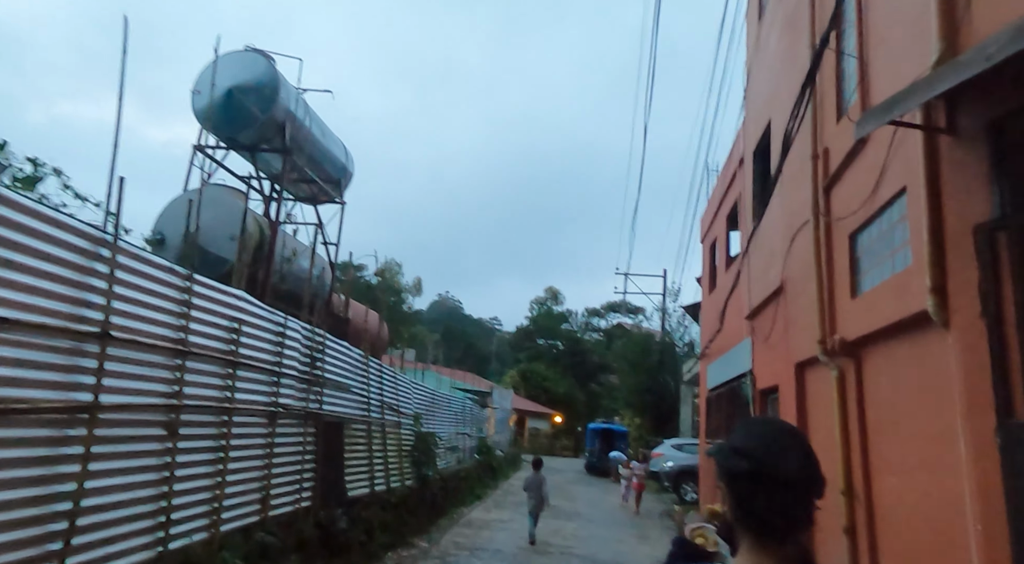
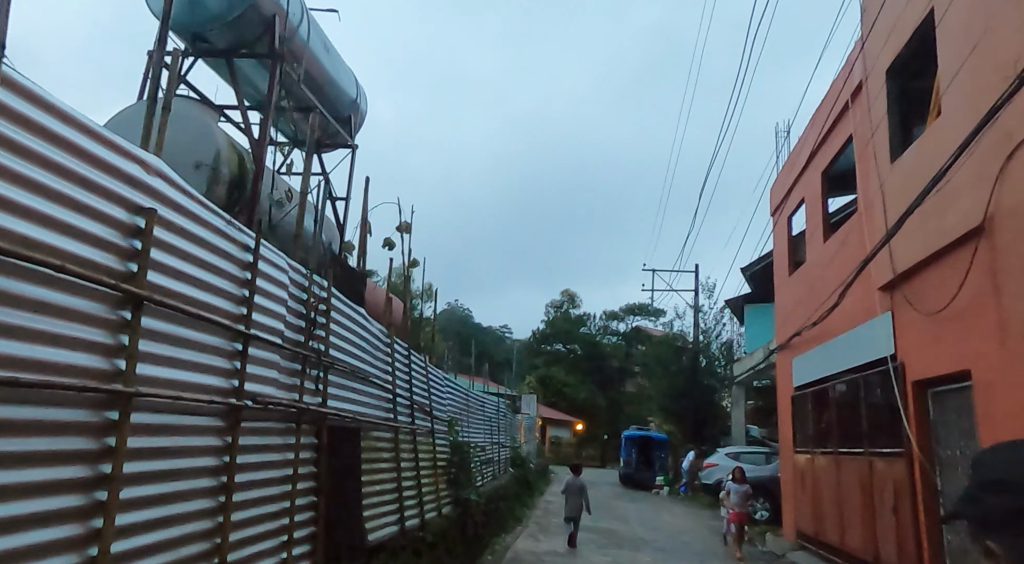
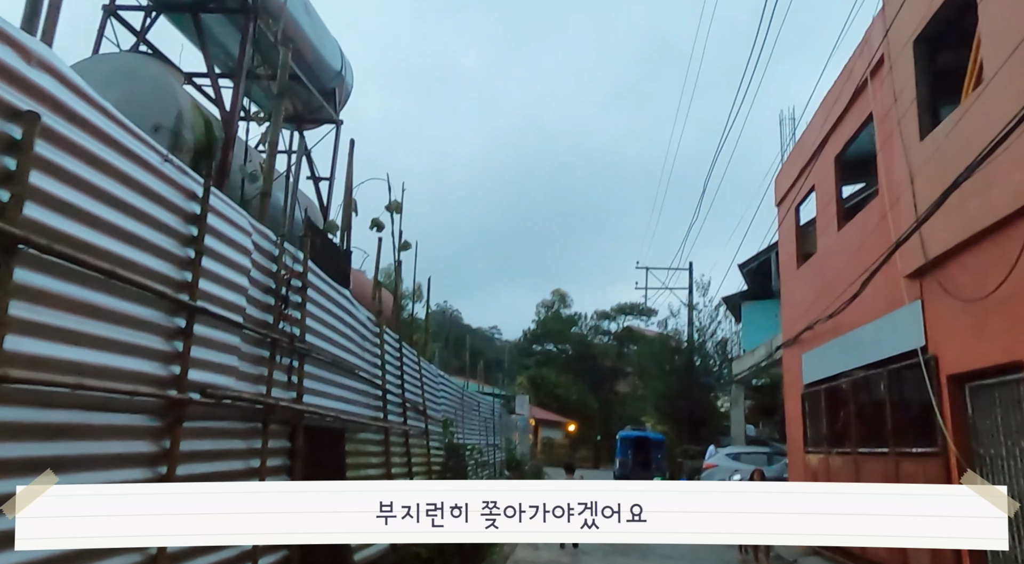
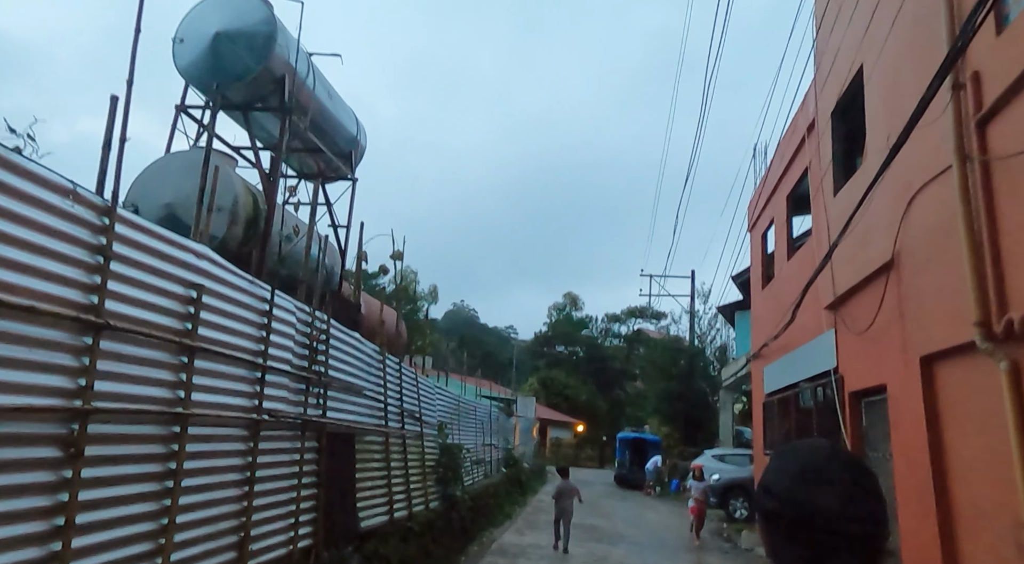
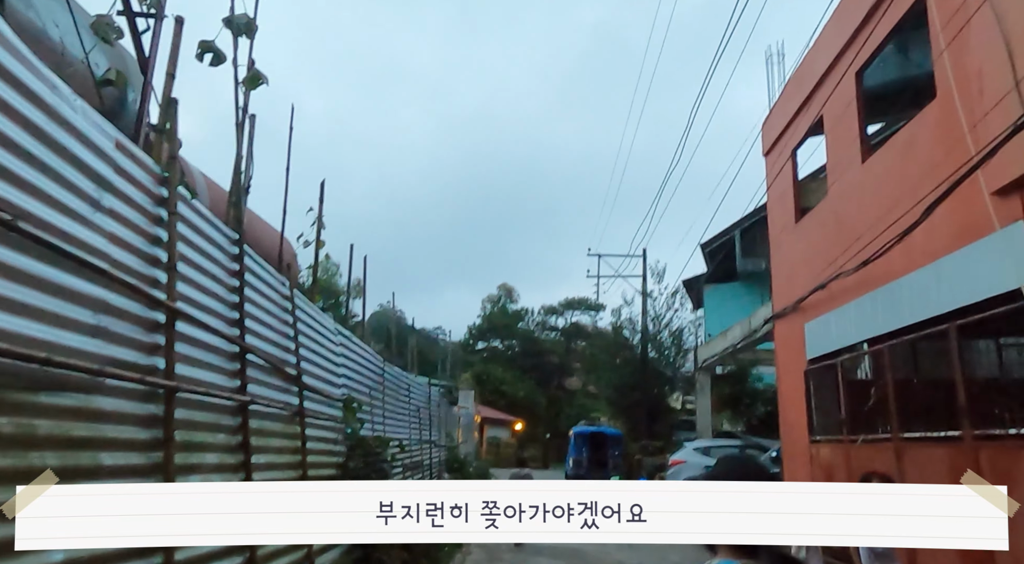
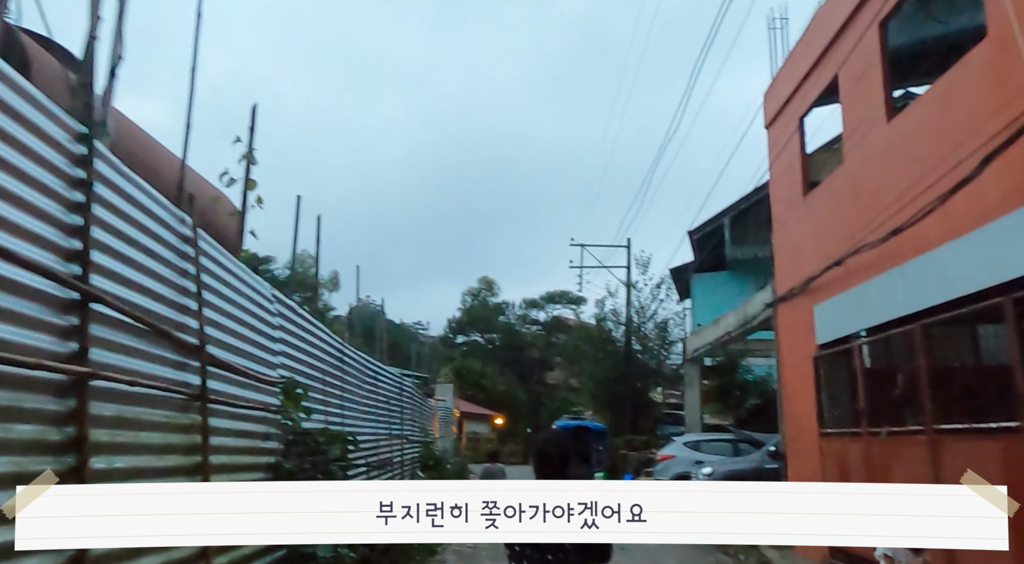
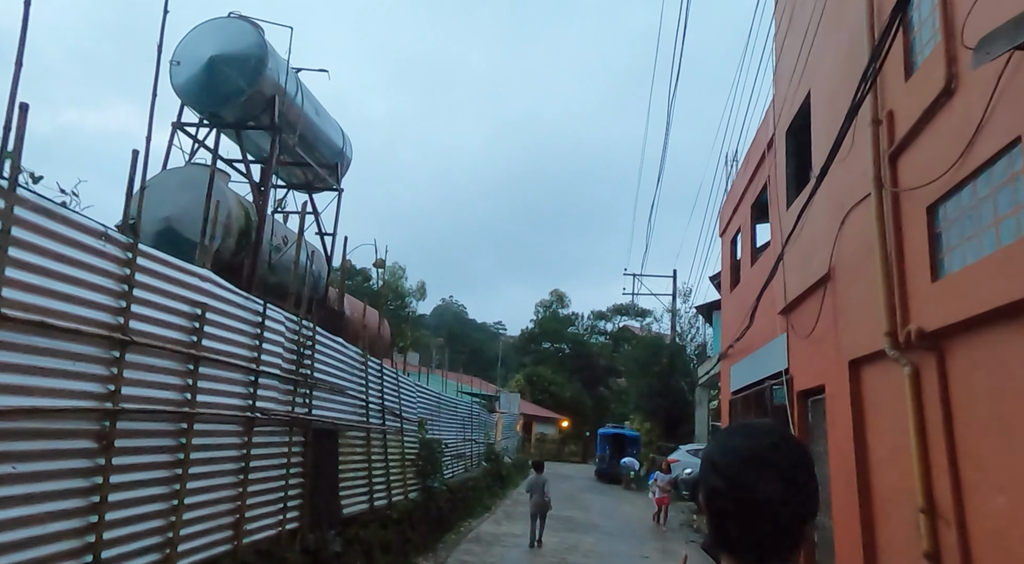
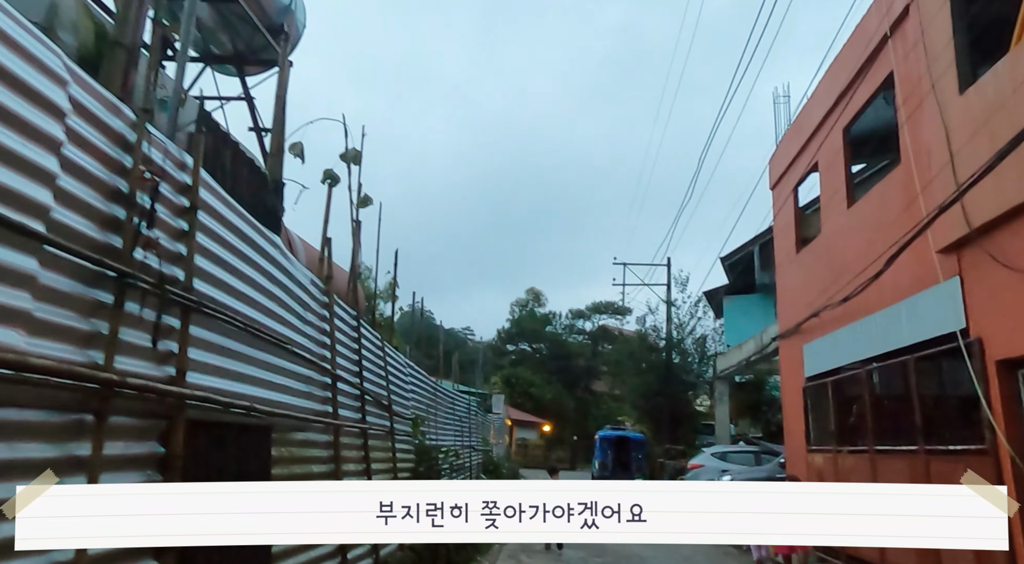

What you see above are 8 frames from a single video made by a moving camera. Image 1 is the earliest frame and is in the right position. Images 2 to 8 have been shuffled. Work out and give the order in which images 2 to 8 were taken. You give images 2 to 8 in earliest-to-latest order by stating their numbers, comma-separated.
7, 4, 2, 3, 8, 5, 6
